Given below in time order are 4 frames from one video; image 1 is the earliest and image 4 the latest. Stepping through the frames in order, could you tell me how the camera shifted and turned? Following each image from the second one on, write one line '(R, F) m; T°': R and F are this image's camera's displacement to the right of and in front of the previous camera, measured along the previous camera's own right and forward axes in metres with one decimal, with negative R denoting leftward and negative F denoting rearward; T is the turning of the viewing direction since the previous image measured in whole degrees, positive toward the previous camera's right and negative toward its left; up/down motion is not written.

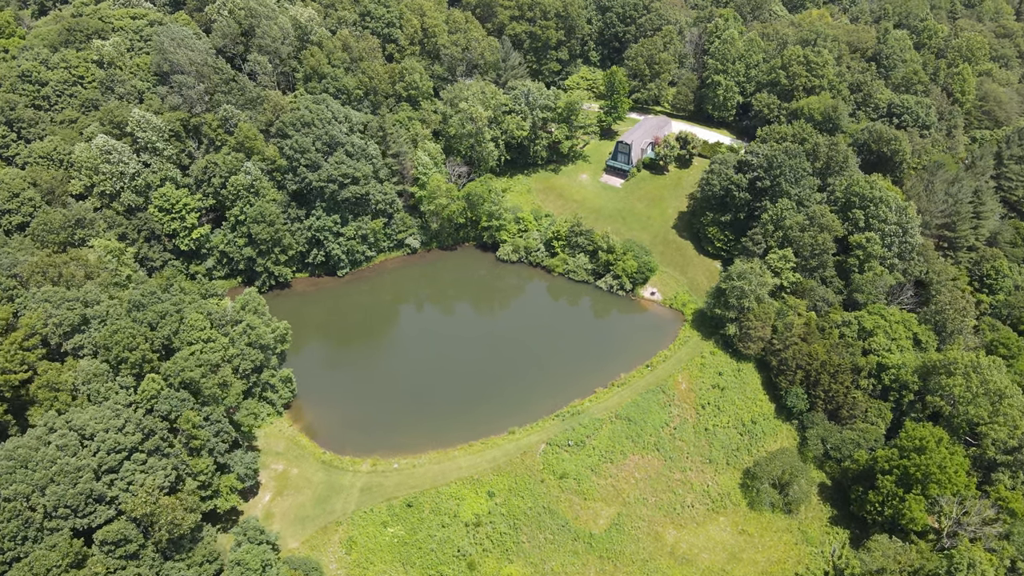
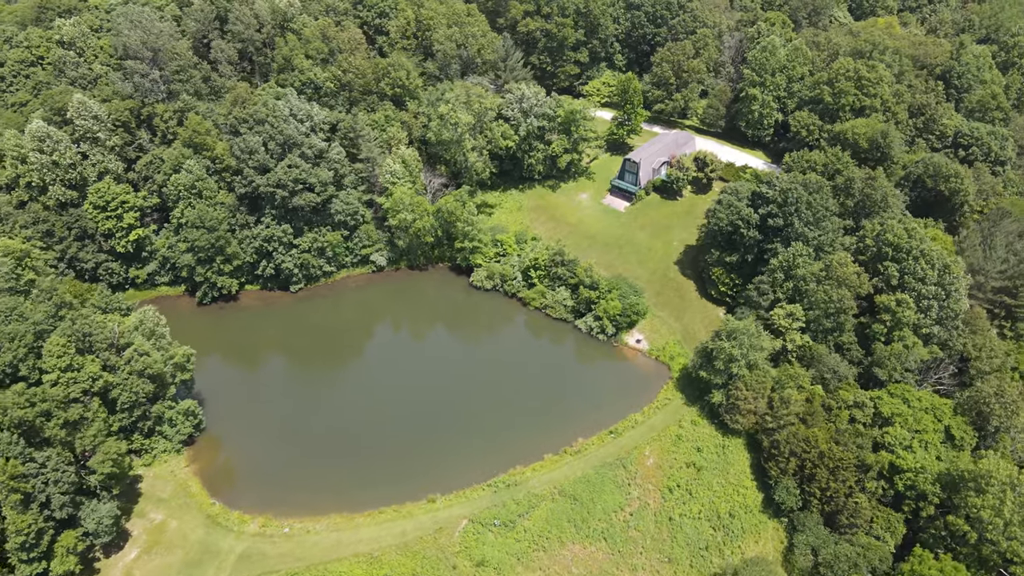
(+7.2, +8.0) m; -6°
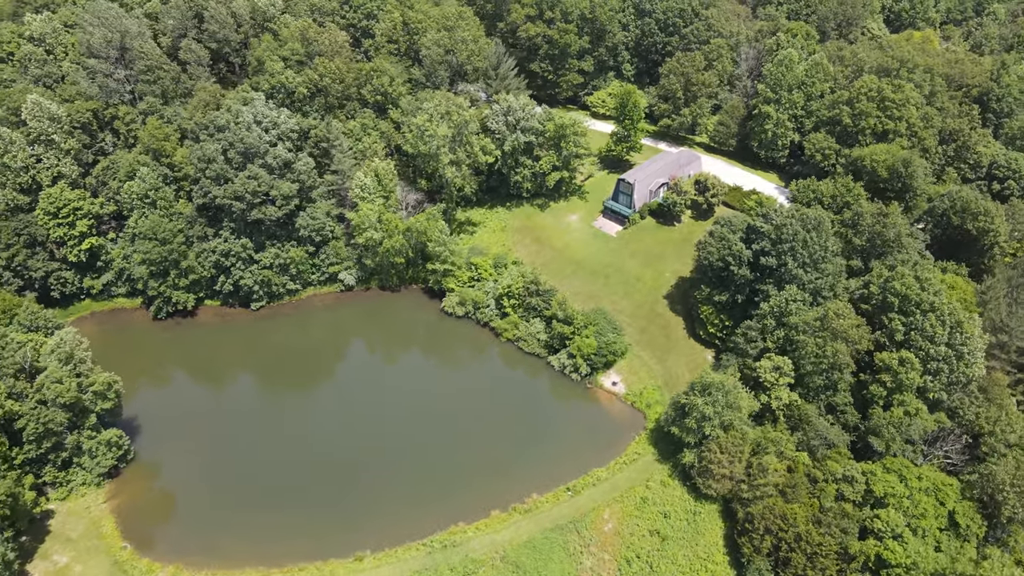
(+4.5, +4.3) m; -3°
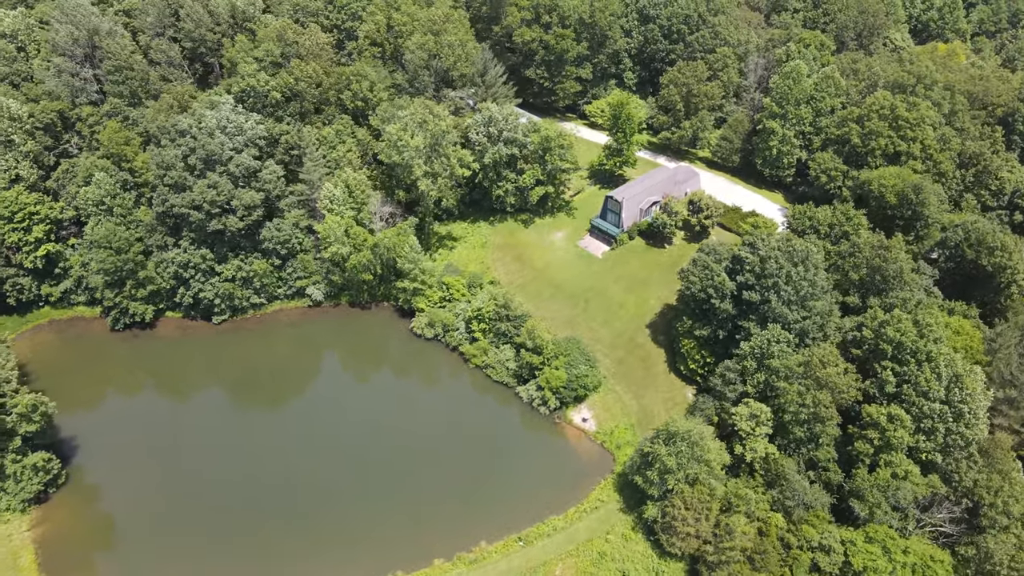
(+3.6, +3.2) m; -2°
